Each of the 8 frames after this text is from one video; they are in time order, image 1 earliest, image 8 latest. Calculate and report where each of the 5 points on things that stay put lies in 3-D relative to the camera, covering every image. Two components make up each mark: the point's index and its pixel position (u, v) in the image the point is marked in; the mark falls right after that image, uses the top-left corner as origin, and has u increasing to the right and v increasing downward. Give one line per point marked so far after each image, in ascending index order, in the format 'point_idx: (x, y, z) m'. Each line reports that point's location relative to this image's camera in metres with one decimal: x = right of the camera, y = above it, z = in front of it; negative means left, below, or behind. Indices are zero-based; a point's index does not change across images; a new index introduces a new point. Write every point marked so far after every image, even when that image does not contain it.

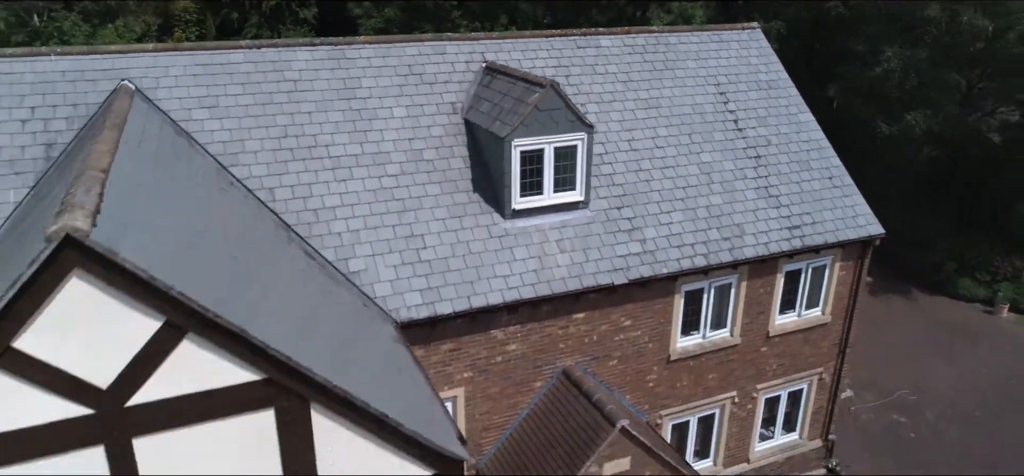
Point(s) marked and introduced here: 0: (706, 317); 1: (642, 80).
0: (+3.3, -1.3, +12.2) m
1: (+2.4, +2.9, +13.1) m
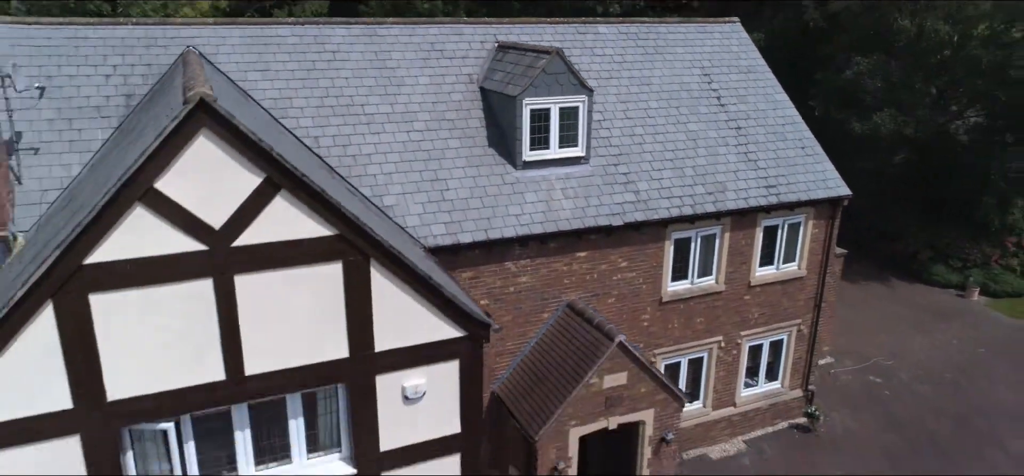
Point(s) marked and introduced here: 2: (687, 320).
0: (+3.5, -0.5, +13.7) m
1: (+2.6, +3.7, +14.9) m
2: (+3.4, -1.6, +13.9) m
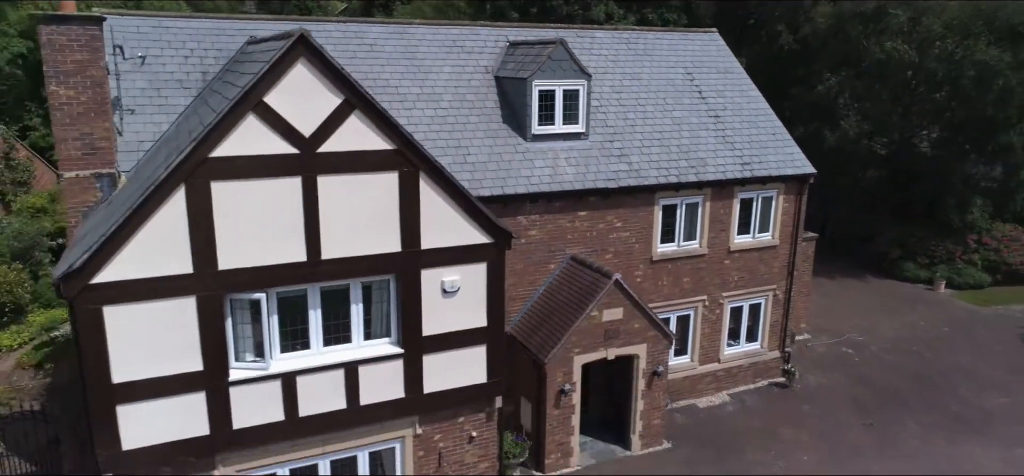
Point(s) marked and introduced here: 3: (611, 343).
0: (+3.7, +0.2, +15.8) m
1: (+2.8, +4.3, +17.2) m
2: (+3.6, -0.9, +15.9) m
3: (+1.9, -2.0, +13.6) m
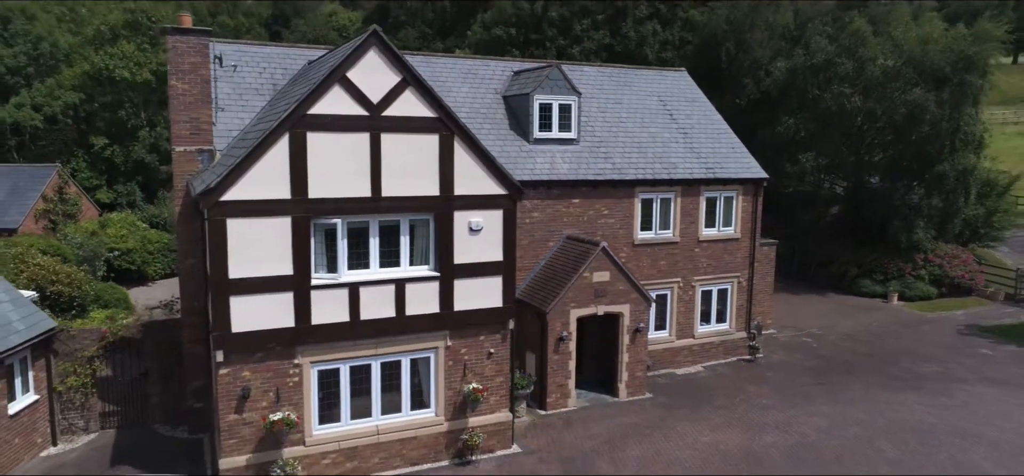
0: (+3.8, +0.5, +19.1) m
1: (+2.9, +4.4, +21.0) m
2: (+3.8, -0.6, +19.0) m
3: (+2.1, -1.5, +16.6) m
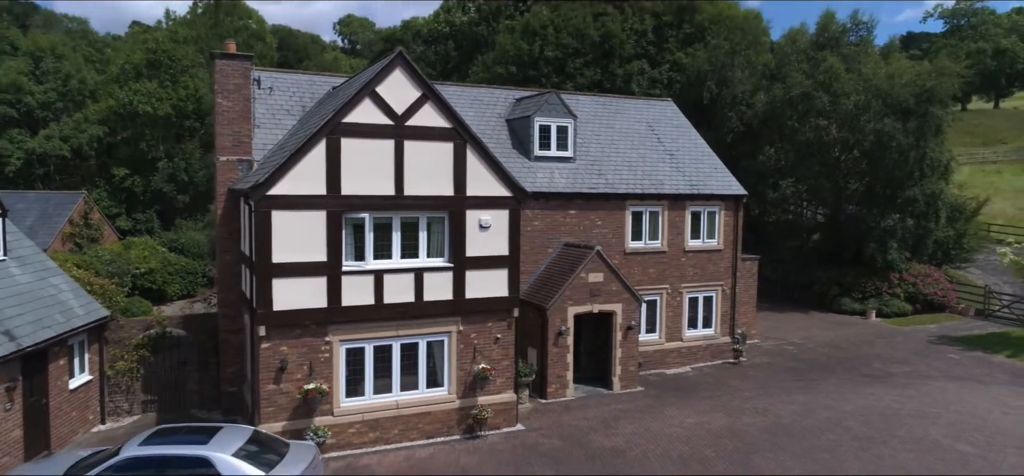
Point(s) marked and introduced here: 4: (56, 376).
0: (+3.9, +0.2, +21.0) m
1: (+3.0, +4.0, +23.1) m
2: (+3.8, -0.9, +20.8) m
3: (+2.2, -1.6, +18.4) m
4: (-9.0, -2.7, +14.1) m
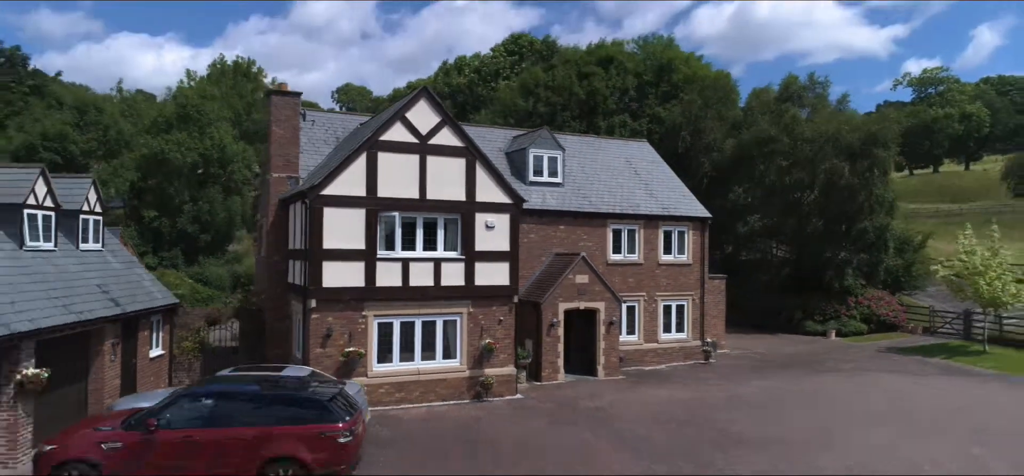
0: (+3.9, -0.3, +24.6) m
1: (+2.9, +3.3, +27.0) m
2: (+3.8, -1.3, +24.3) m
3: (+2.1, -1.8, +21.8) m
4: (-8.9, -2.6, +17.3) m
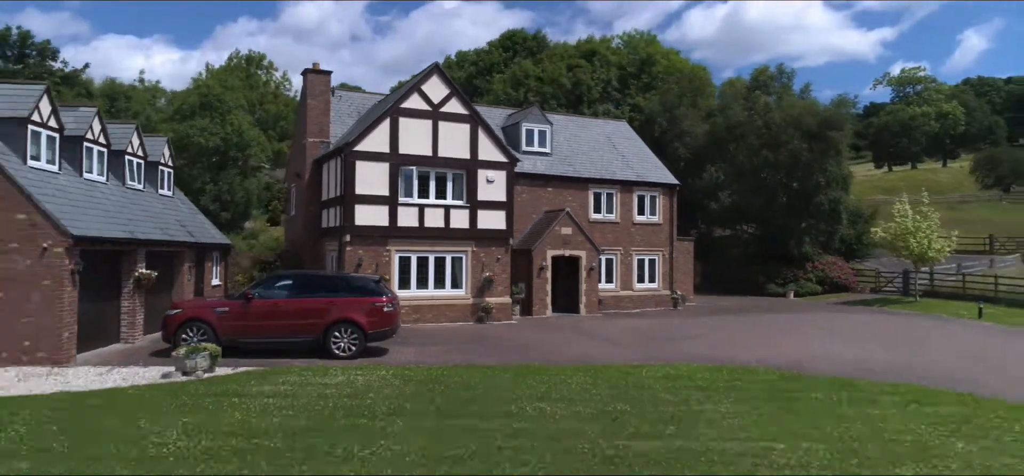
0: (+3.7, +1.2, +28.7) m
1: (+2.7, +4.8, +31.1) m
2: (+3.6, +0.2, +28.4) m
3: (+2.0, -0.3, +25.8) m
4: (-9.1, -1.0, +21.2) m
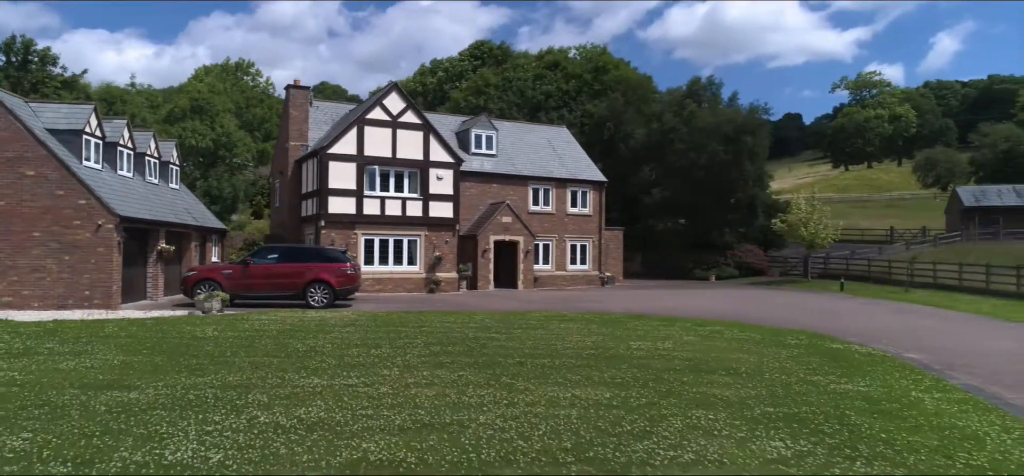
0: (+1.4, +1.8, +33.9) m
1: (+0.3, +5.3, +36.3) m
2: (+1.3, +0.7, +33.7) m
3: (-0.2, +0.2, +31.1) m
4: (-11.1, -0.5, +26.2) m
